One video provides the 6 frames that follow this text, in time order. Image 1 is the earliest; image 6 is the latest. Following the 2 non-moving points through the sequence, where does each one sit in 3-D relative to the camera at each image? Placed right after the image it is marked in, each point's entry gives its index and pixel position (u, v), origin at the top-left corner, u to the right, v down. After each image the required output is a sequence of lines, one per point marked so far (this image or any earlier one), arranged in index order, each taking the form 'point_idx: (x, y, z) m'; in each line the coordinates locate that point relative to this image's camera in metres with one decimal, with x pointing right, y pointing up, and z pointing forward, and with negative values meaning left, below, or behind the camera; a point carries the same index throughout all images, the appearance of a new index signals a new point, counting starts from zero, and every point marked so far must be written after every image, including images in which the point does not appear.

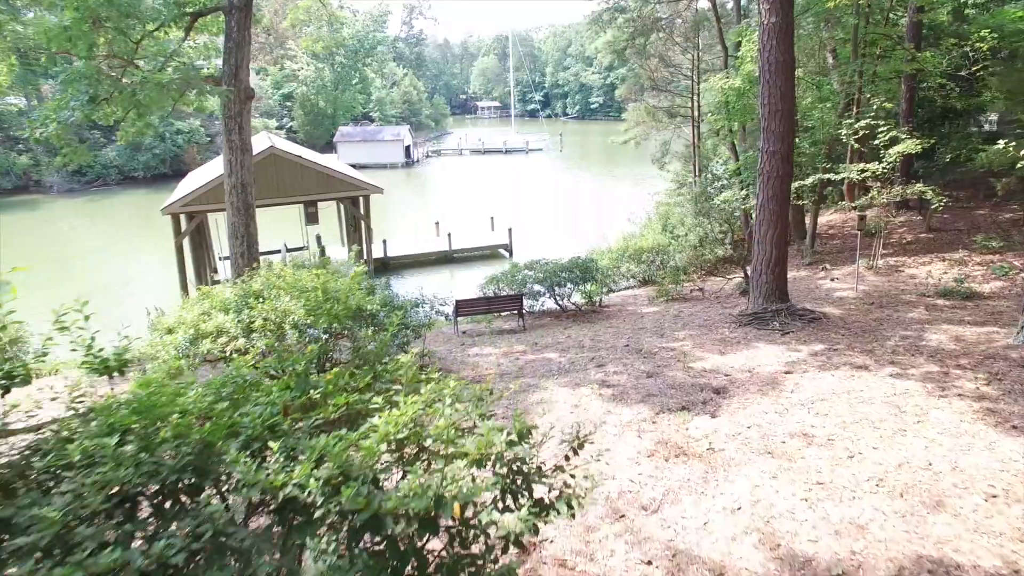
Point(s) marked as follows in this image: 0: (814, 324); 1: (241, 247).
0: (+3.4, -0.4, +7.4) m
1: (-3.7, +0.6, +8.9) m
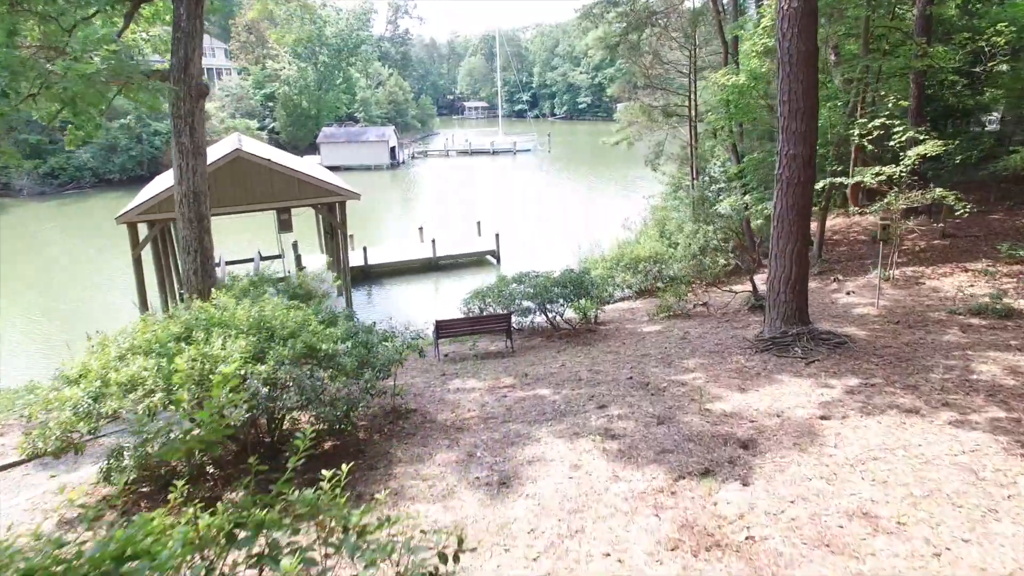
0: (+3.3, -0.6, +6.6) m
1: (-3.9, +0.3, +7.9) m
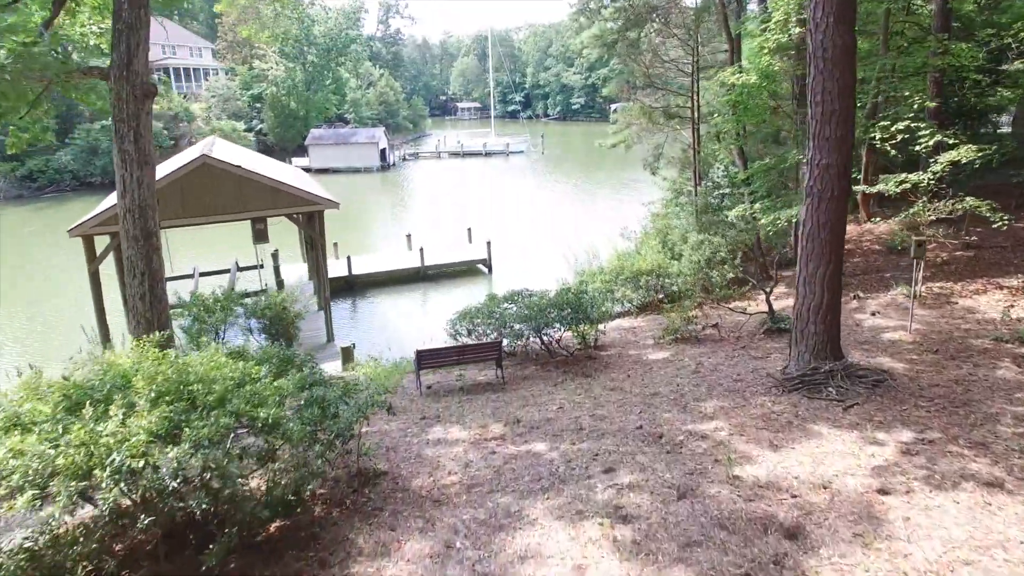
0: (+3.2, -0.9, +5.7) m
1: (-4.0, 0.0, +7.0) m
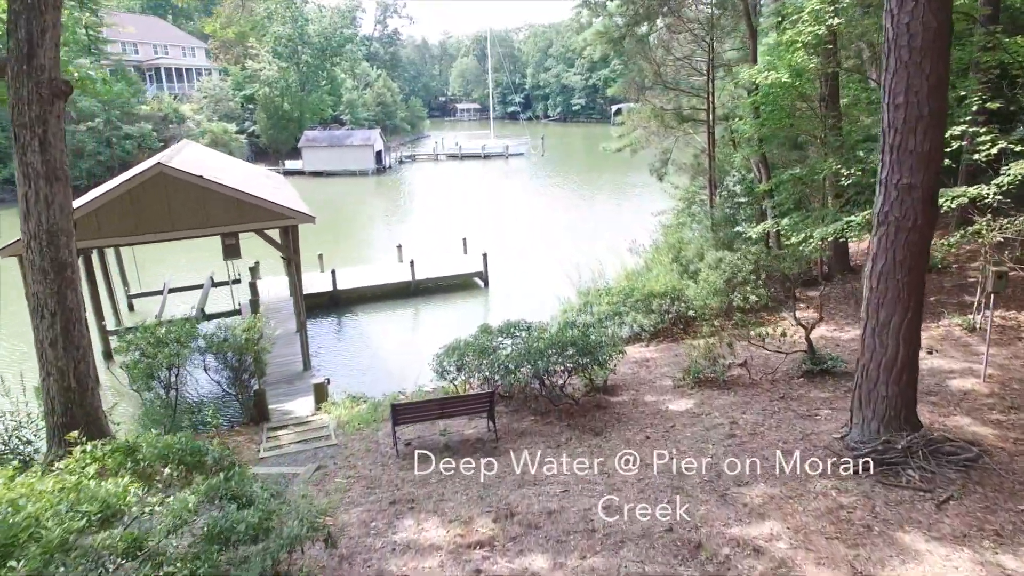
0: (+3.2, -1.3, +4.4) m
1: (-4.0, -0.4, +5.7) m
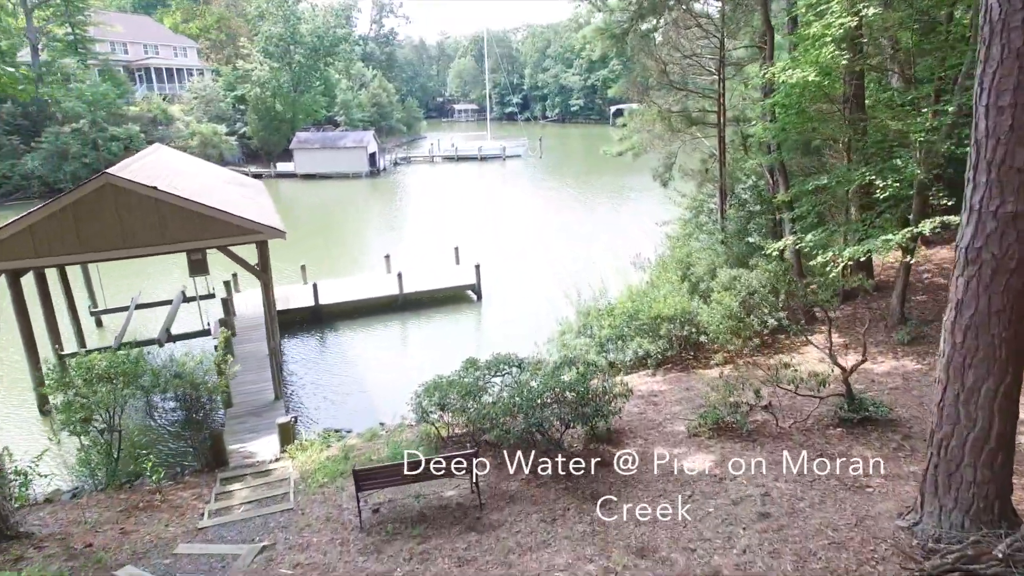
0: (+3.1, -1.6, +3.4) m
1: (-4.1, -0.7, +4.7) m
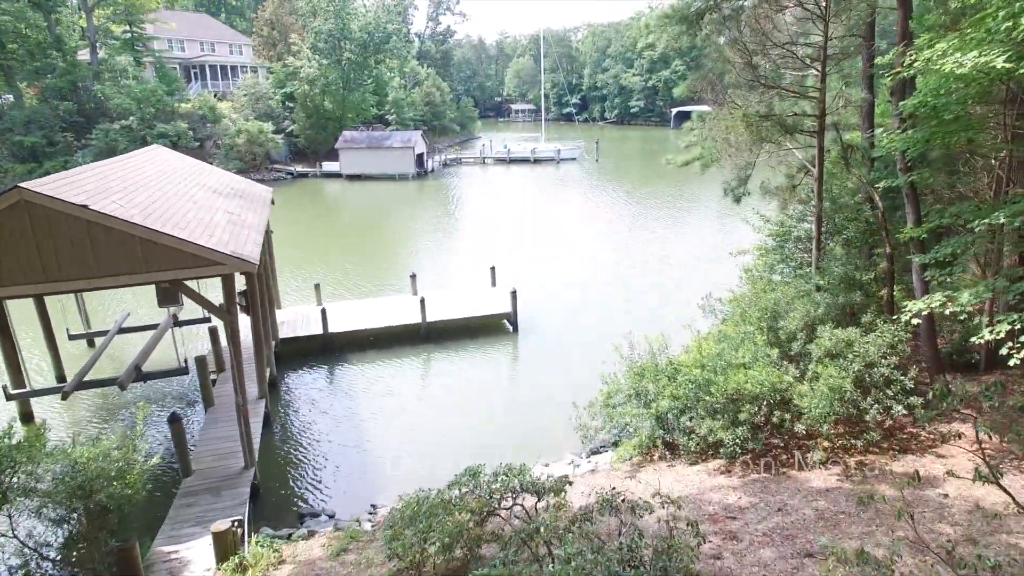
0: (+2.8, -2.3, +0.8) m
1: (-4.2, -1.2, +2.7) m
